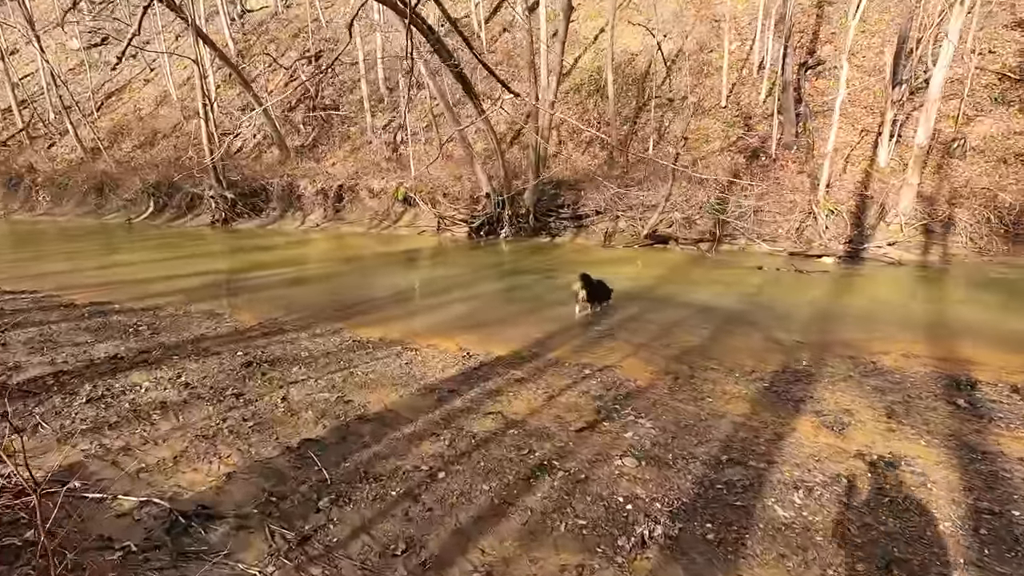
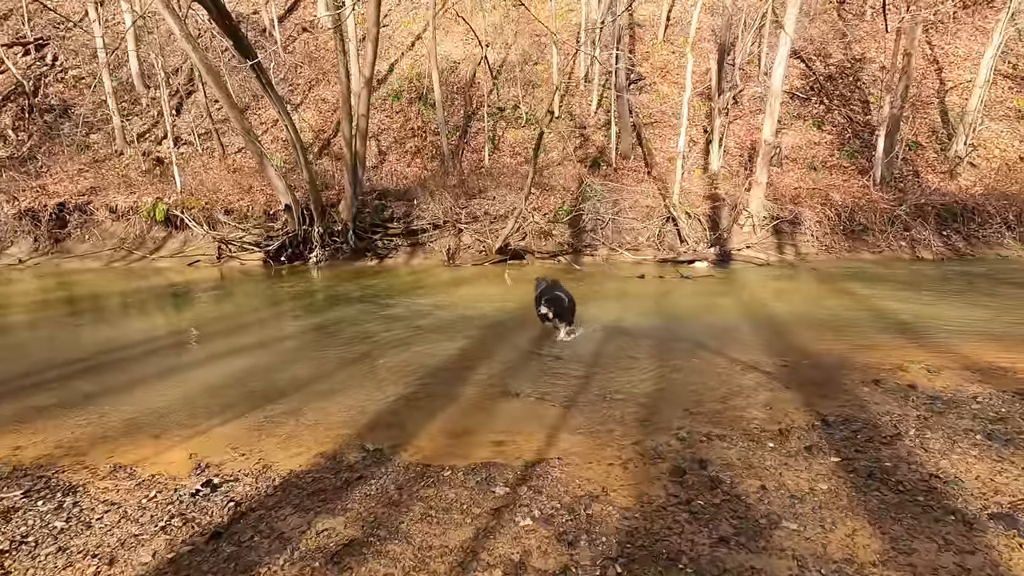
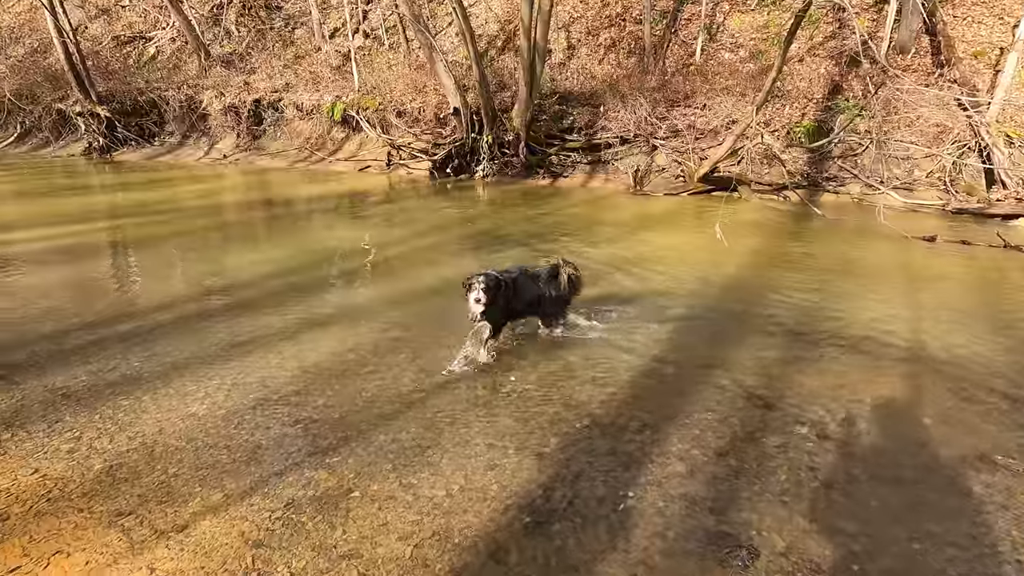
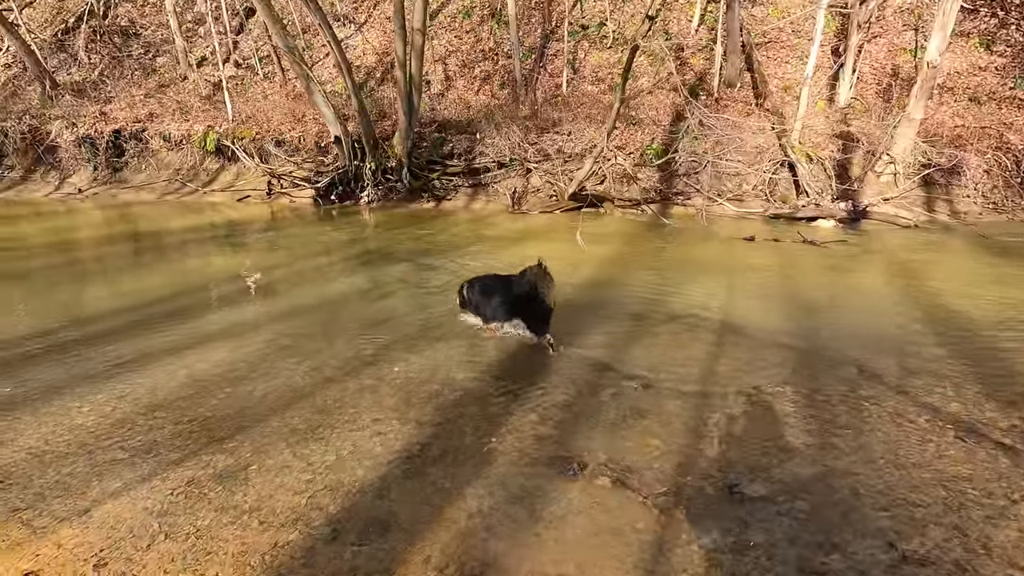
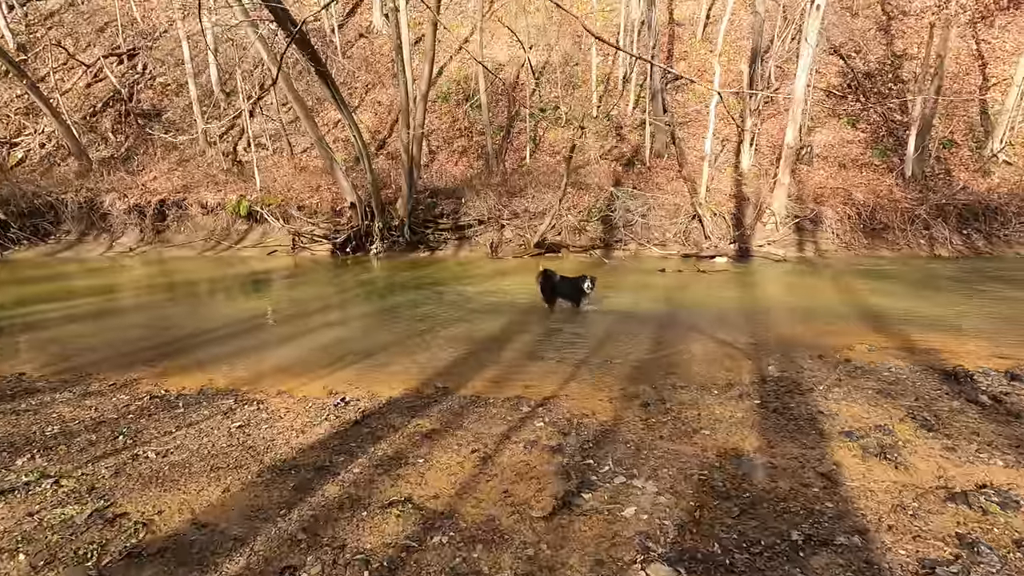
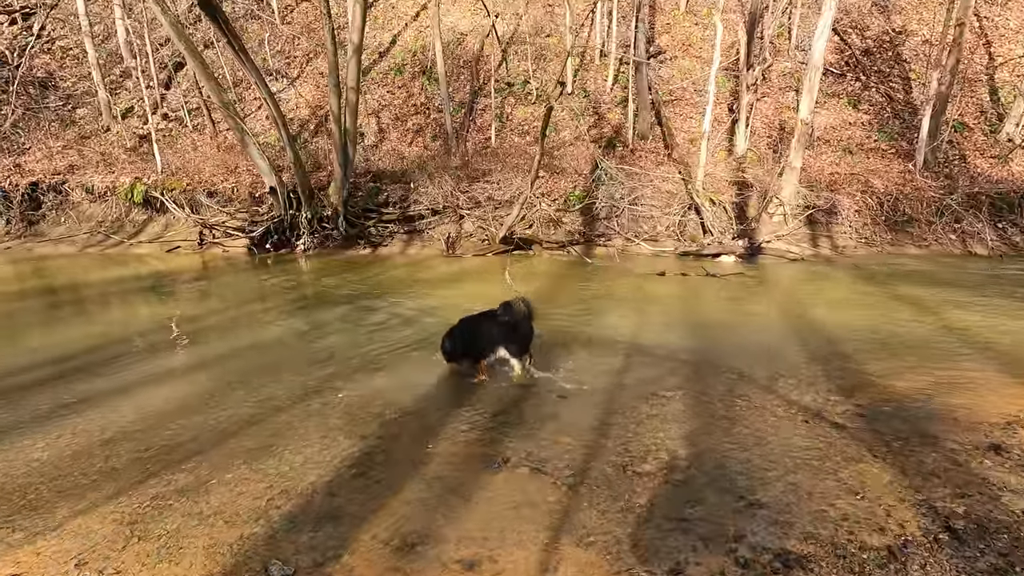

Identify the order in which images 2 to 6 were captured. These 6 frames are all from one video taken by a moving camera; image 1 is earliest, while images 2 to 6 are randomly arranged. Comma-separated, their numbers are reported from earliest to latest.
5, 2, 6, 4, 3
